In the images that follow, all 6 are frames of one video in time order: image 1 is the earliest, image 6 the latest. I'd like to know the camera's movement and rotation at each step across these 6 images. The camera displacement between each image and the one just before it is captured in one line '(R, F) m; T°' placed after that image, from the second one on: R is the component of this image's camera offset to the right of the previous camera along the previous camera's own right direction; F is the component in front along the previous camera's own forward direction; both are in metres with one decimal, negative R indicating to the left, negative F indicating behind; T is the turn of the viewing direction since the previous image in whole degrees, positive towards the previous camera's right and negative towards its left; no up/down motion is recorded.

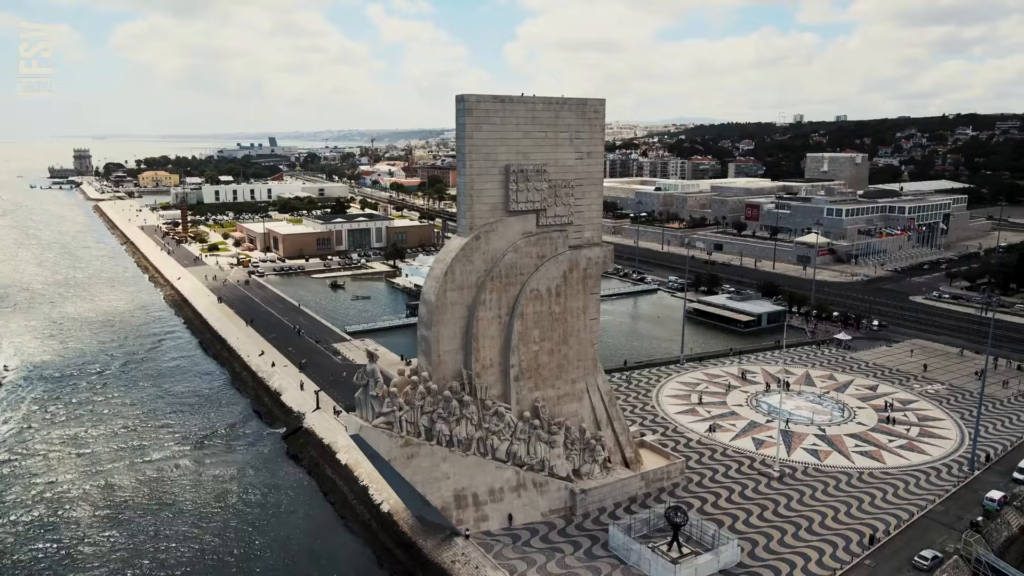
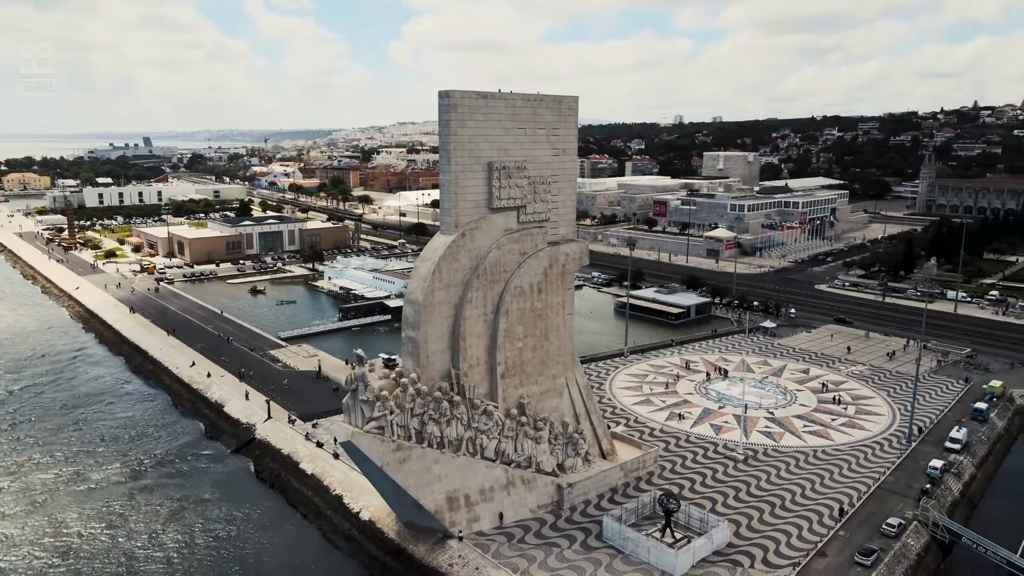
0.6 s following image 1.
(-2.4, +0.3) m; +8°
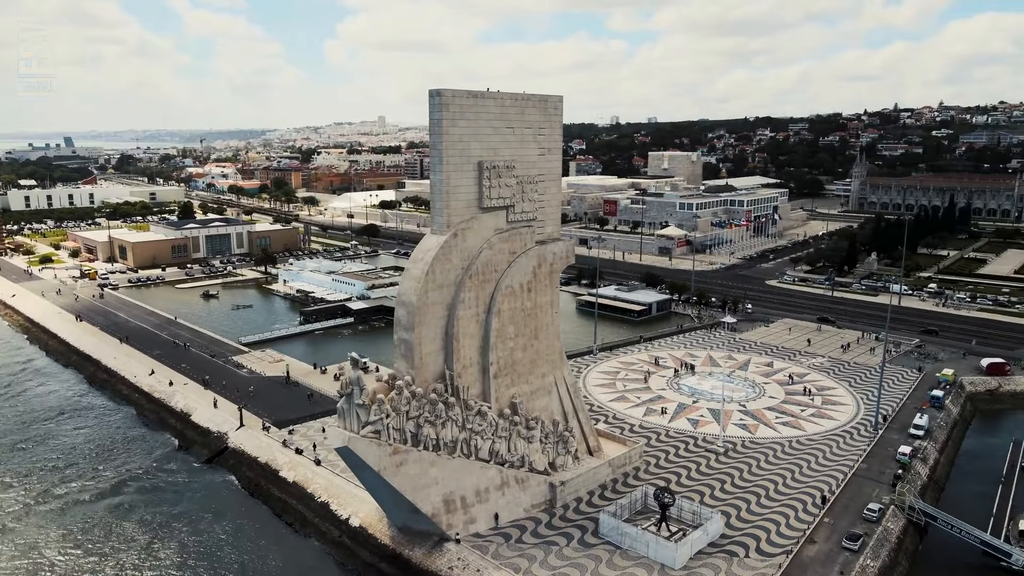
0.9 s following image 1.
(-1.4, +0.1) m; +5°
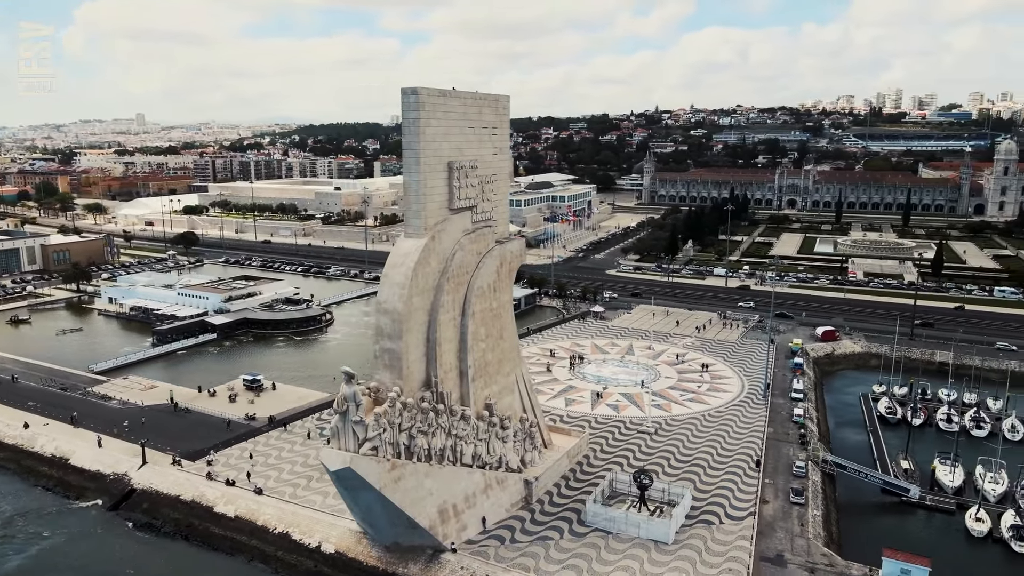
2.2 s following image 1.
(-4.8, +0.7) m; +16°
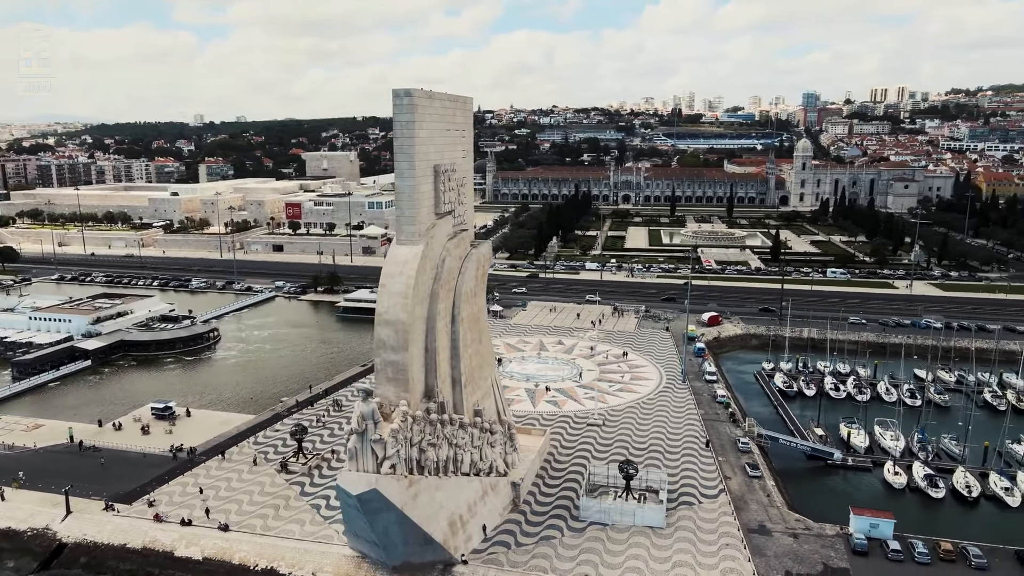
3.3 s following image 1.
(-4.2, +0.6) m; +13°
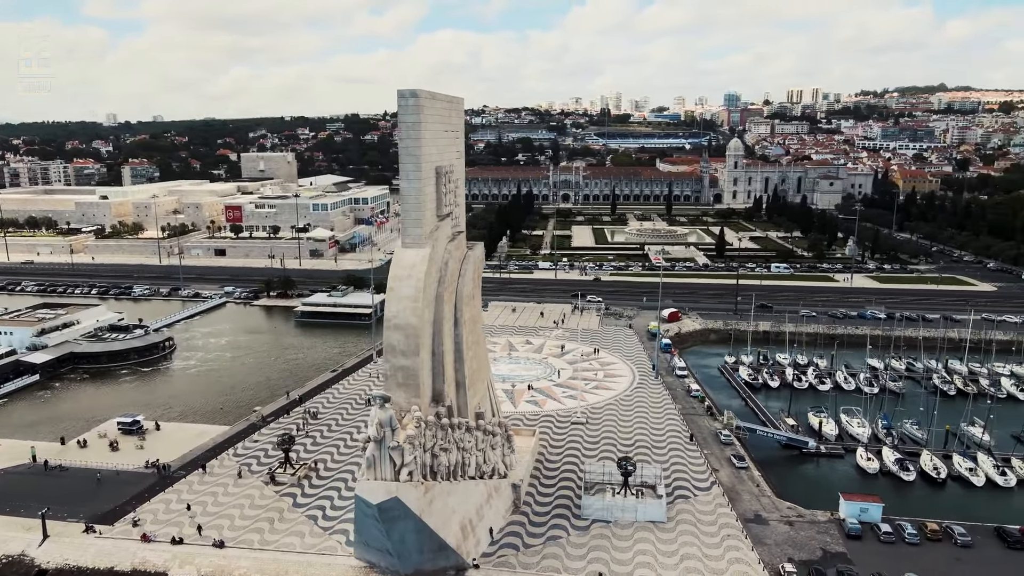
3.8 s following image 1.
(-1.8, +0.1) m; +5°
